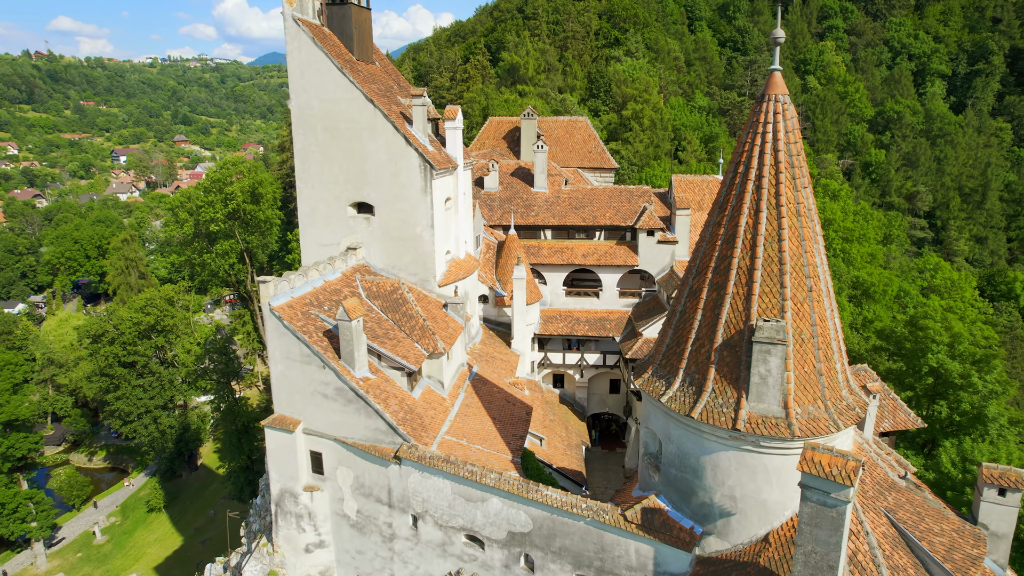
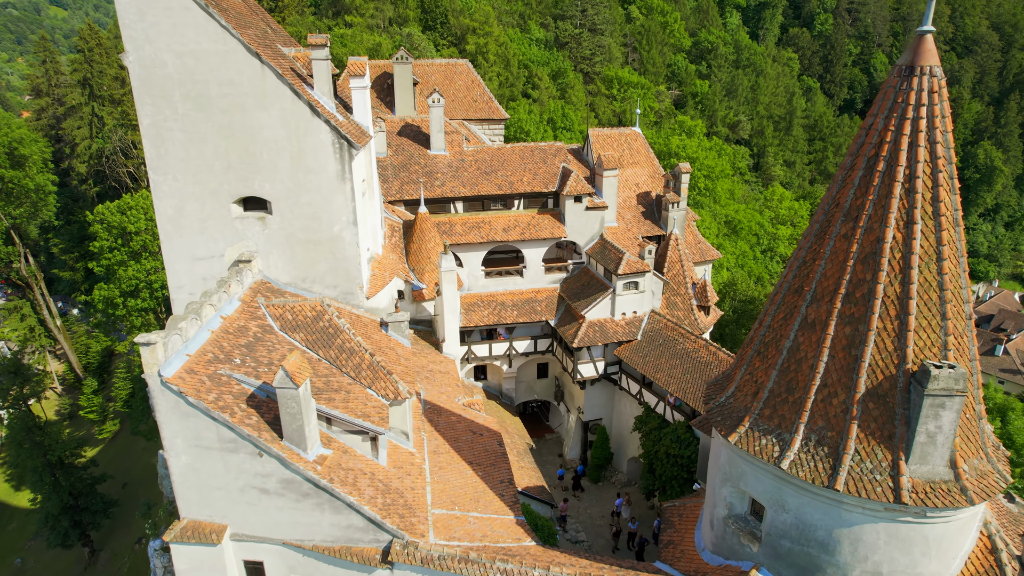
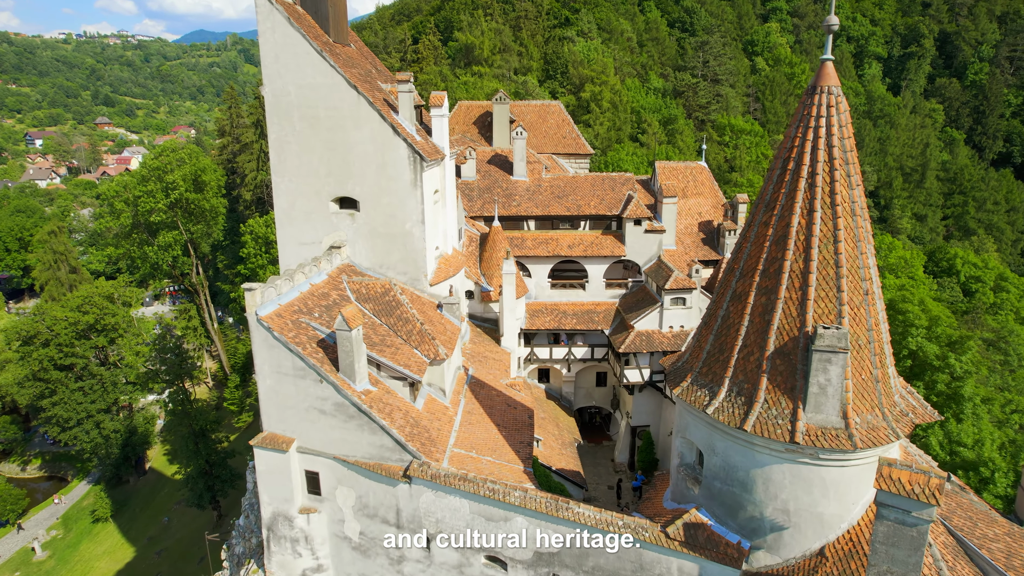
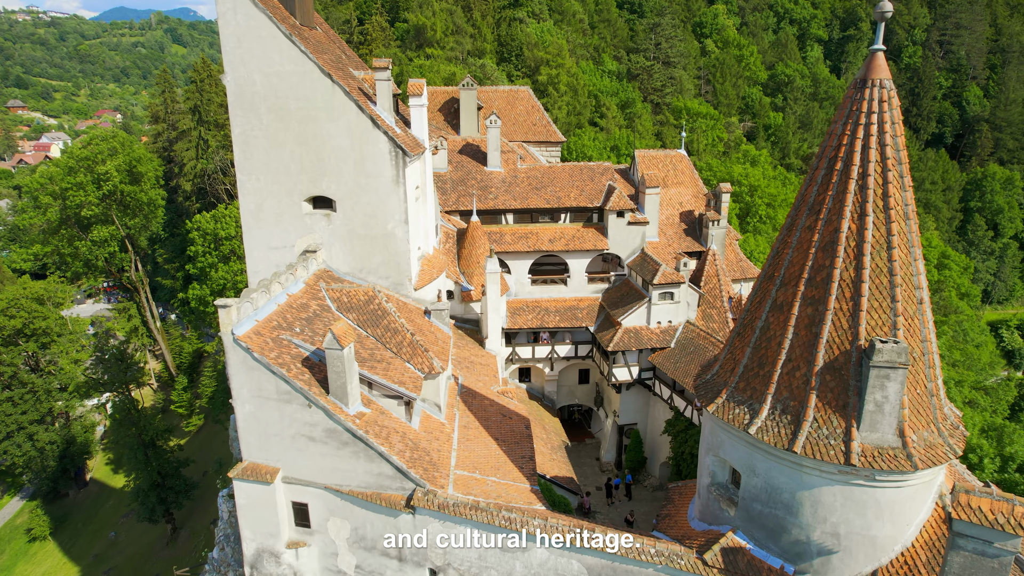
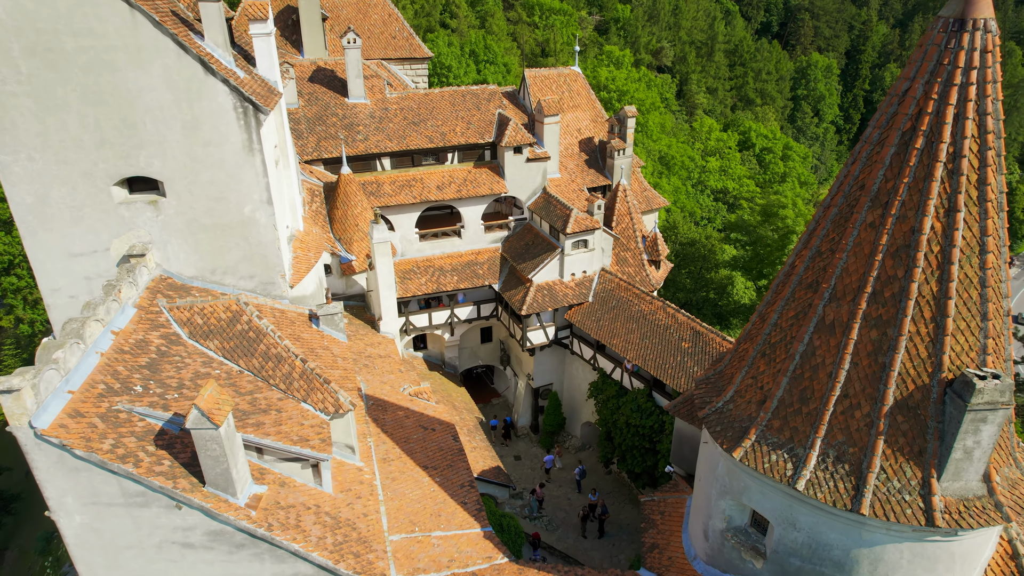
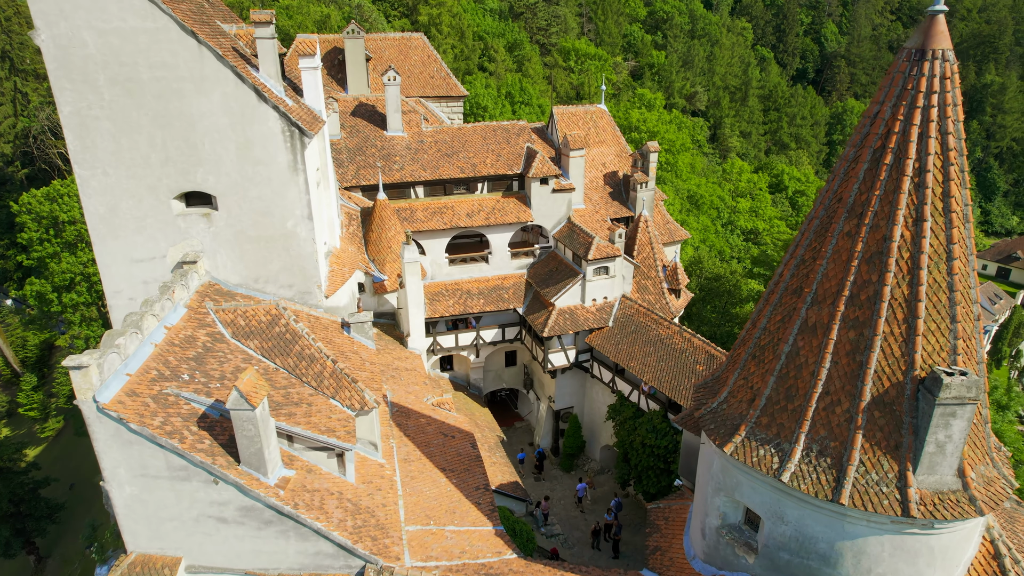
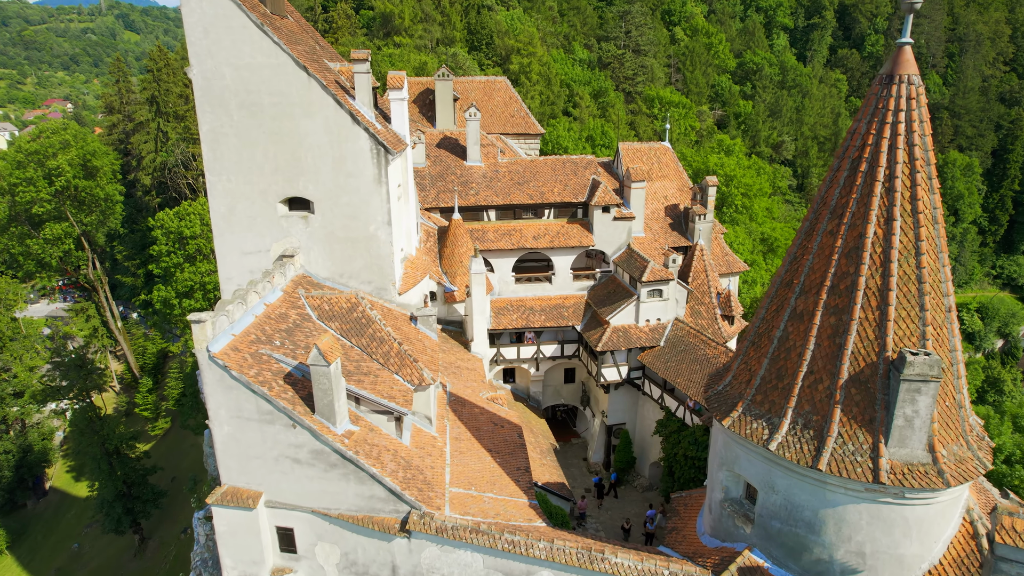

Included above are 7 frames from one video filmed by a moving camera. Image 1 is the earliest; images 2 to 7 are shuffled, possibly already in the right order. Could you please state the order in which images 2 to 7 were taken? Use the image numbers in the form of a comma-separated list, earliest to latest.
3, 4, 7, 2, 6, 5
